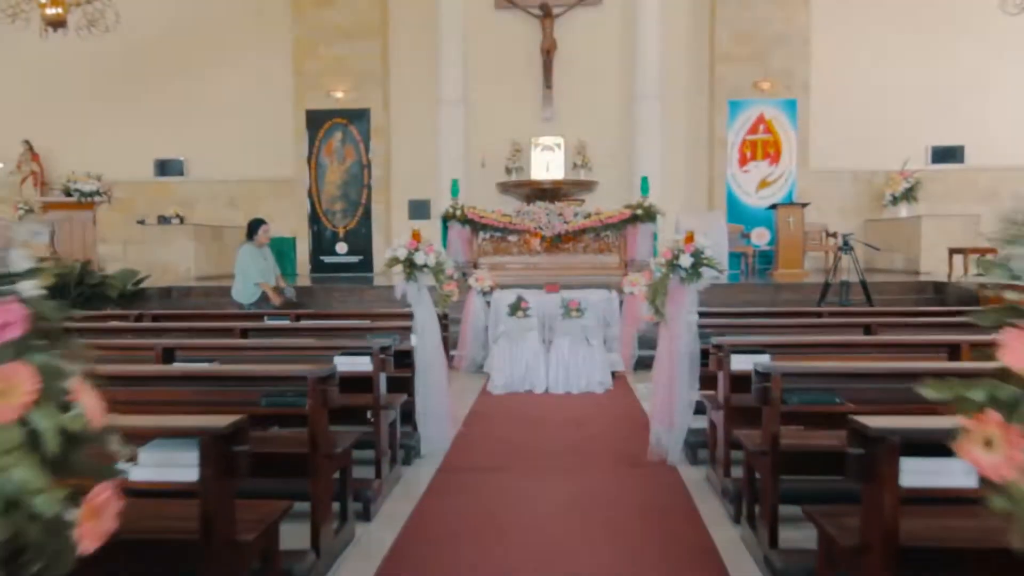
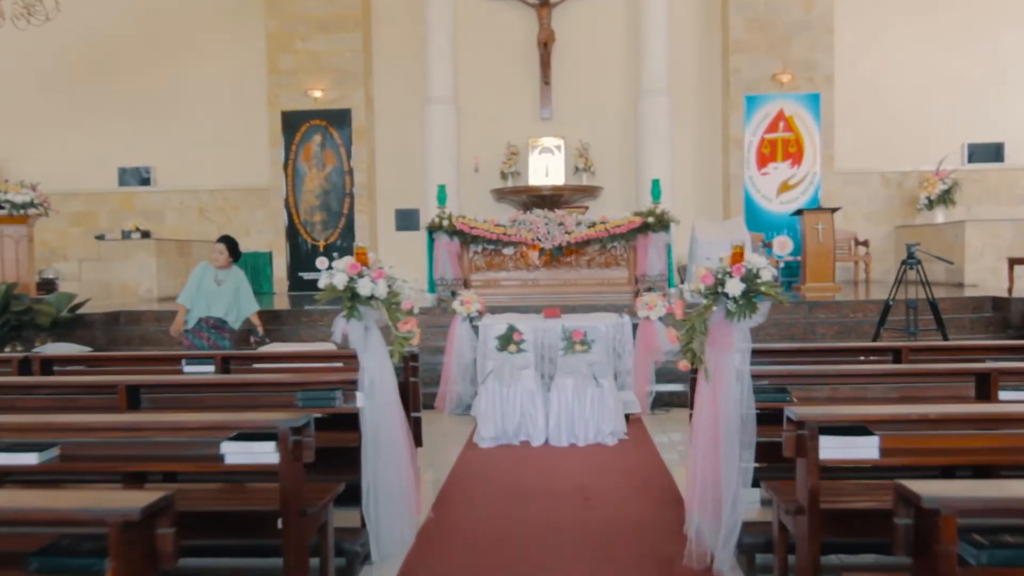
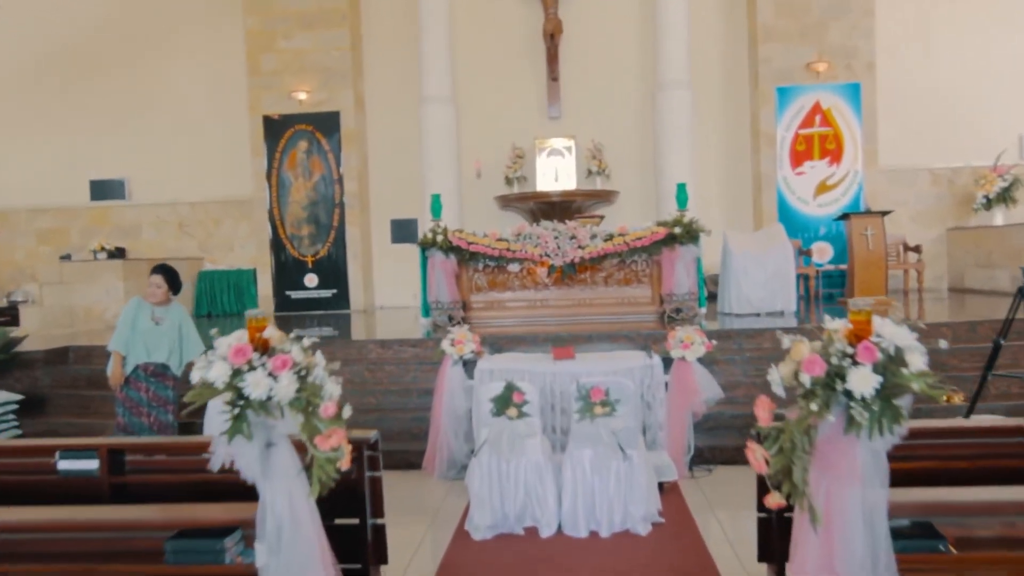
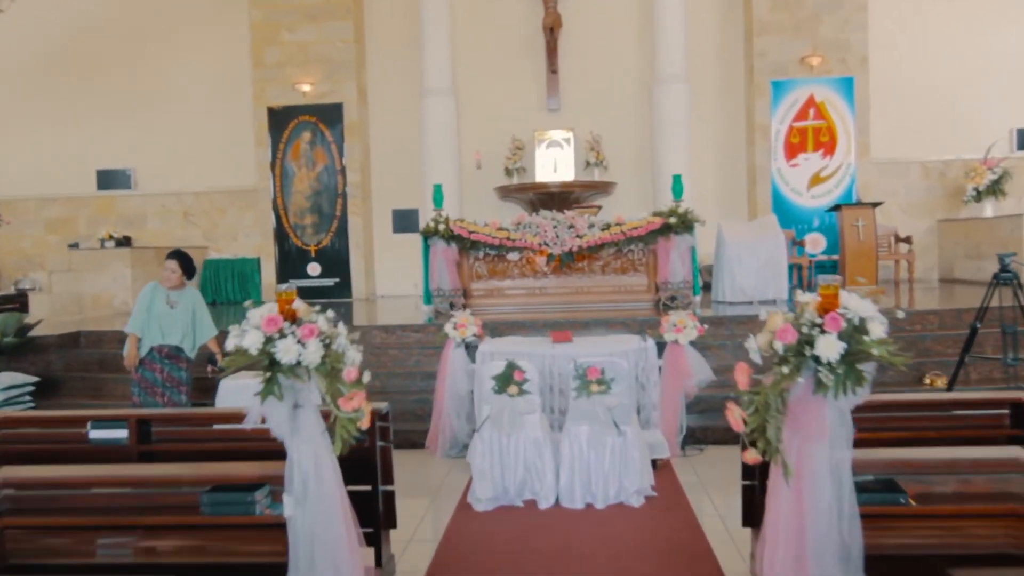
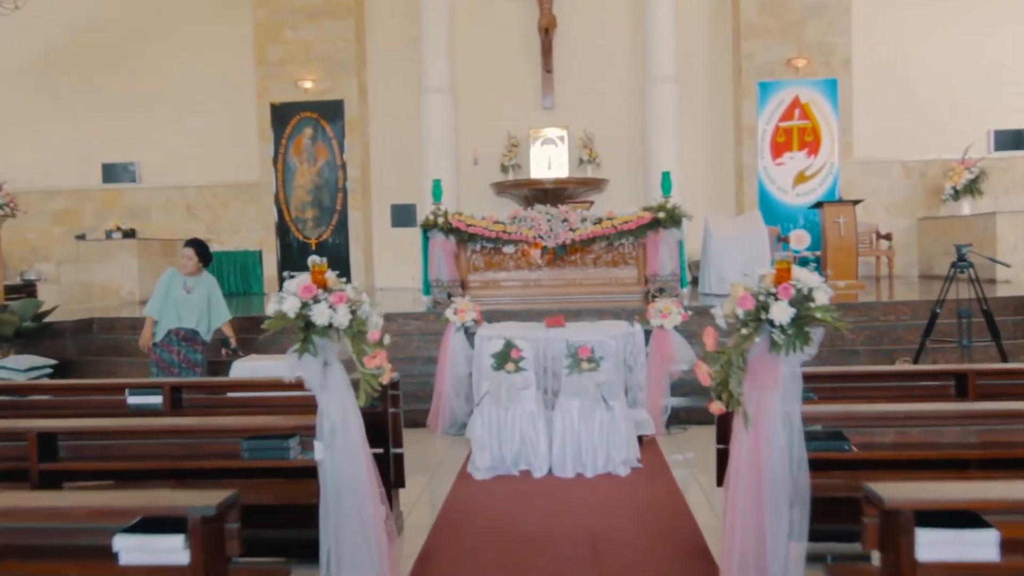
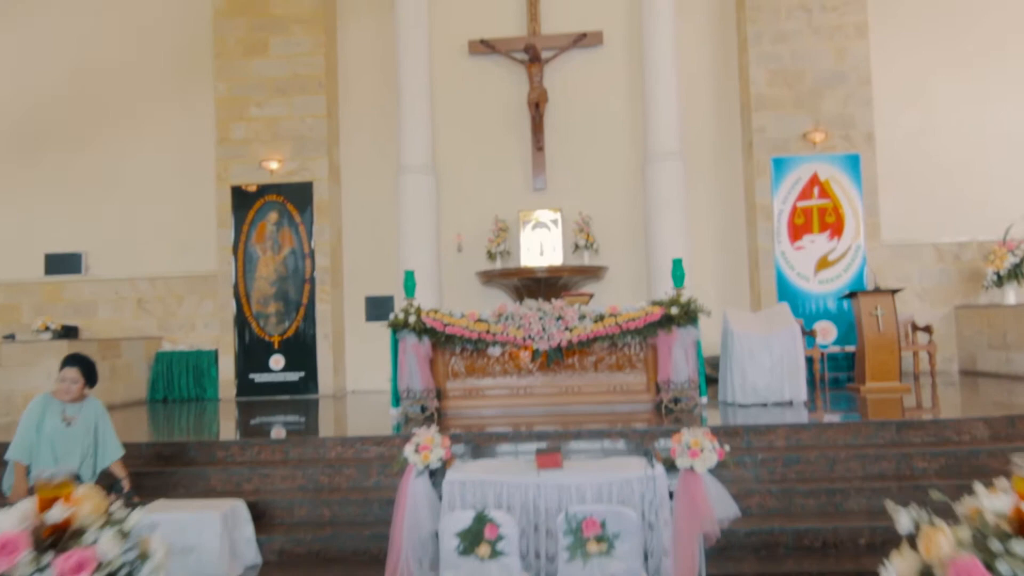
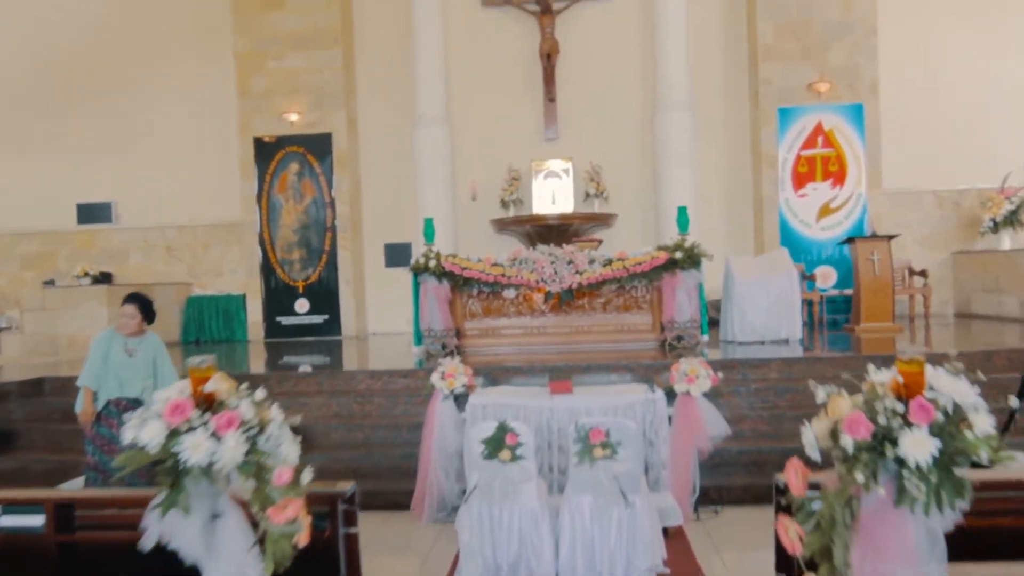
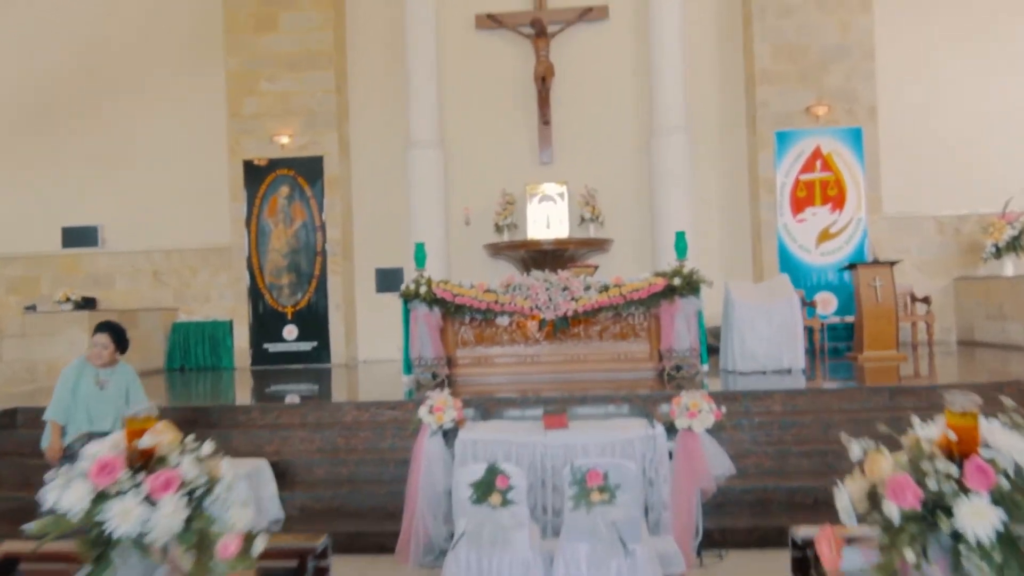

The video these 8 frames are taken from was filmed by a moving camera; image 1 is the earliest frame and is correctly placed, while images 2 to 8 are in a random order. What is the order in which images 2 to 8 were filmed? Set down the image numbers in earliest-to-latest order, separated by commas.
2, 5, 4, 3, 7, 8, 6
